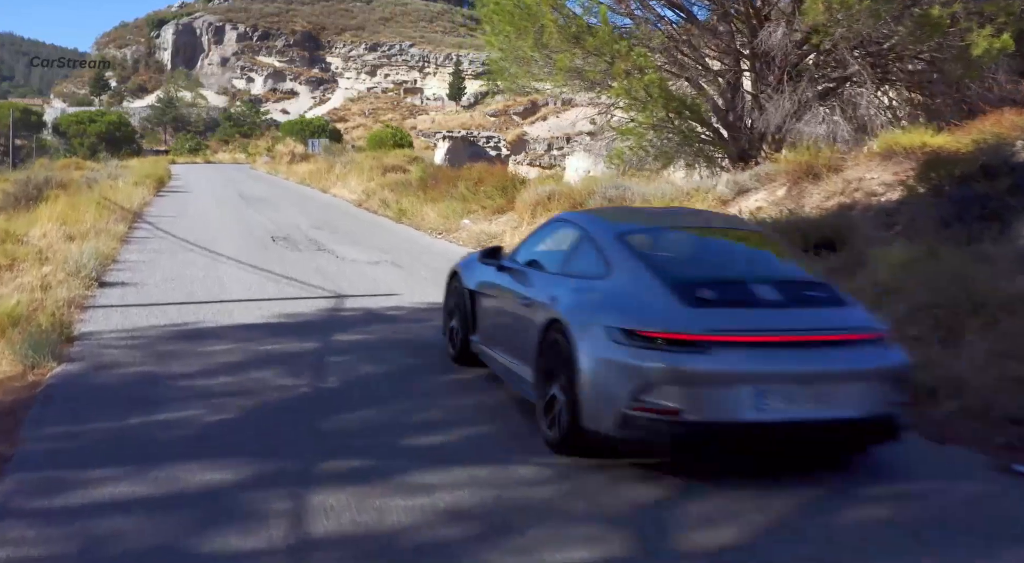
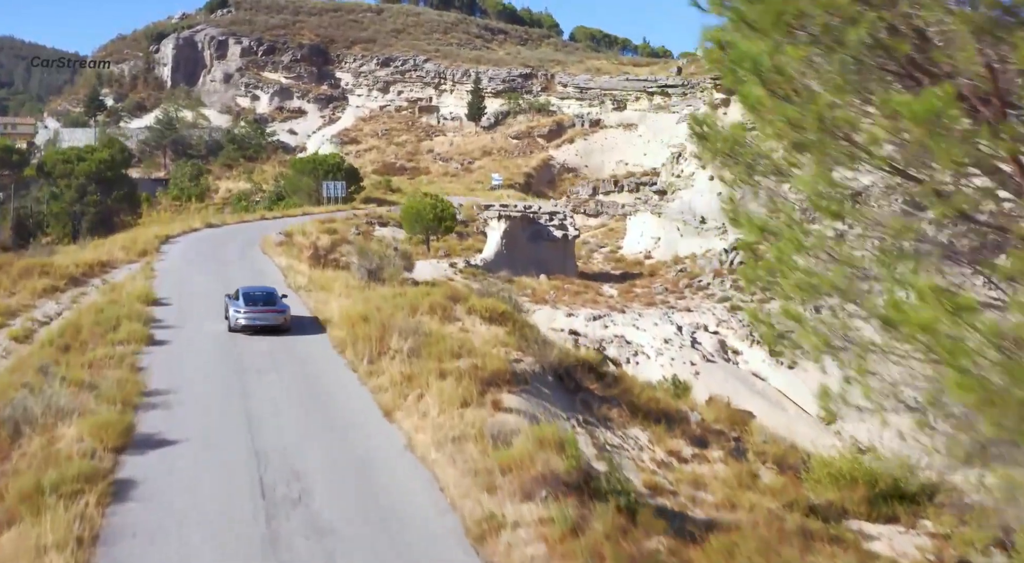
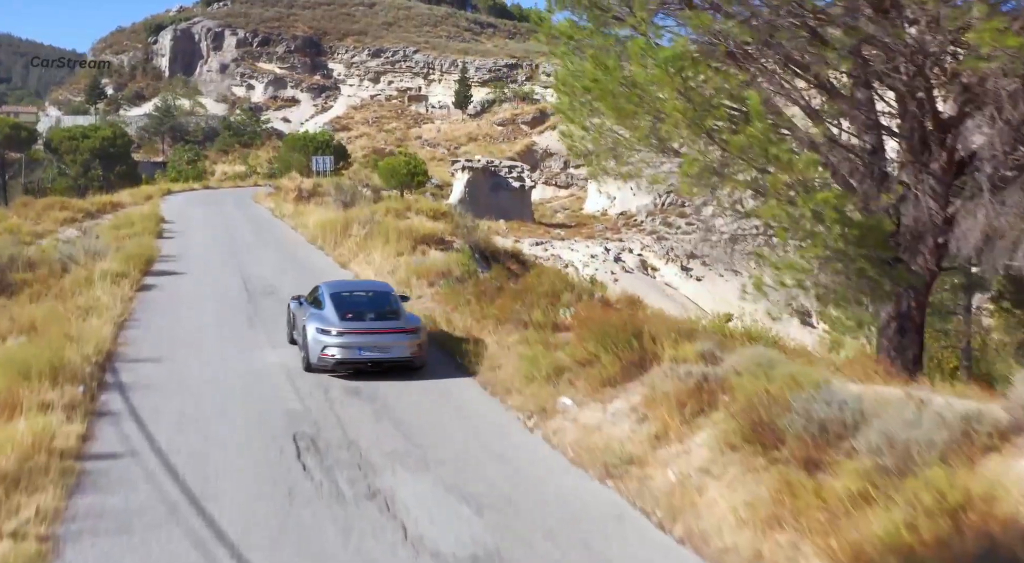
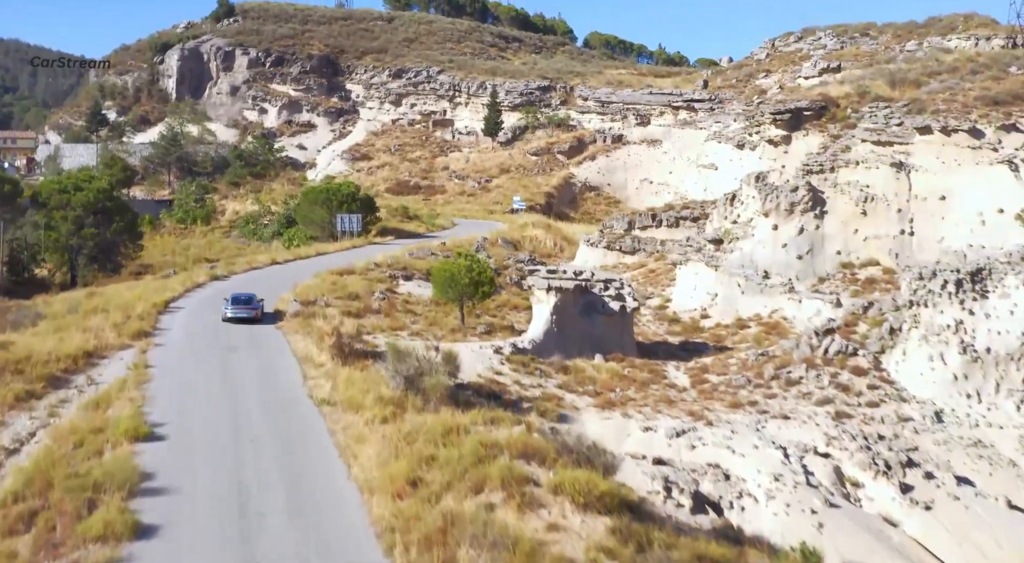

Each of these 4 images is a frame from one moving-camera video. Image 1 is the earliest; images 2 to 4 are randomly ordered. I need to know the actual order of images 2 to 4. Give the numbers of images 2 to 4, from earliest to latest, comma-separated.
3, 2, 4
